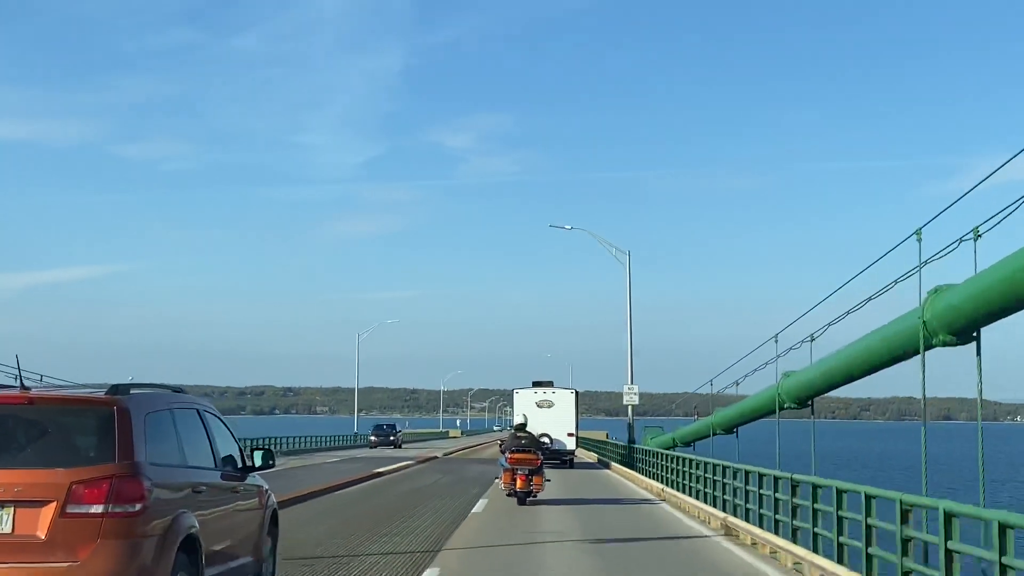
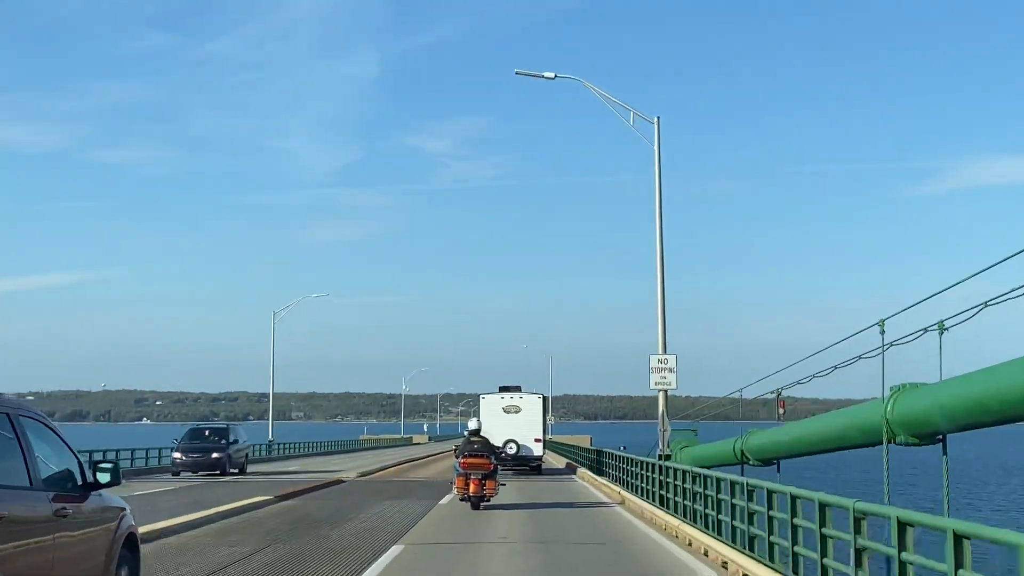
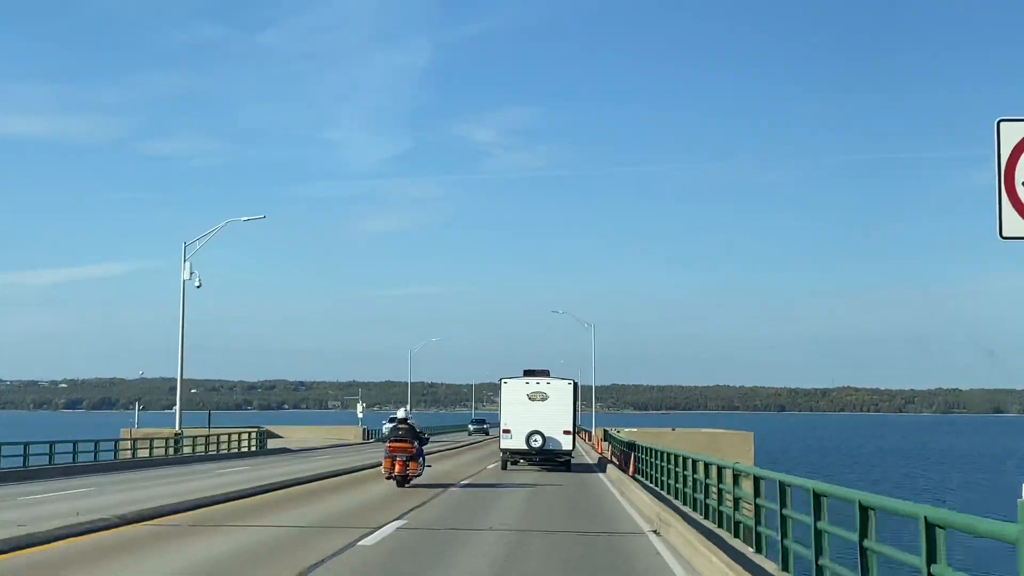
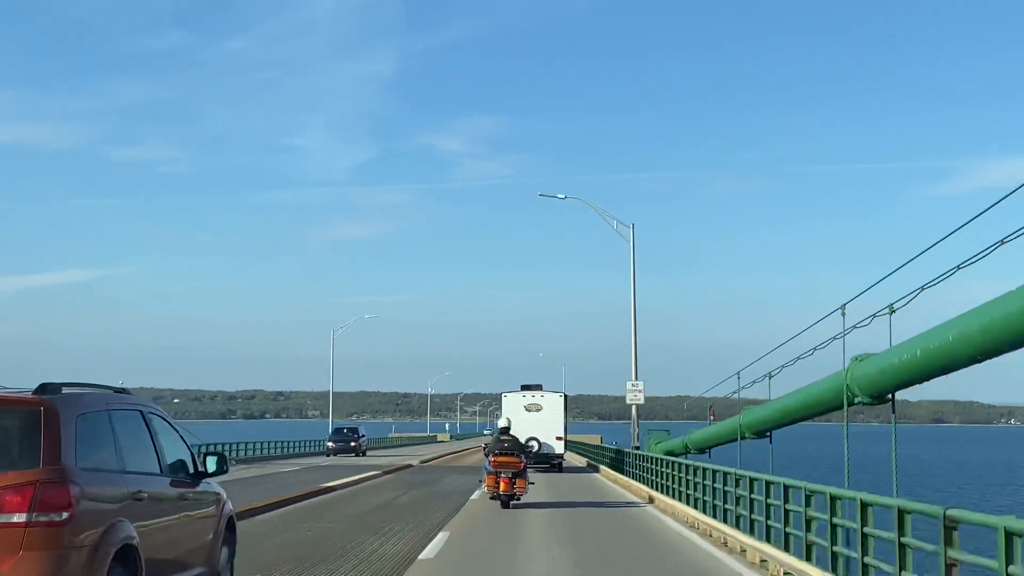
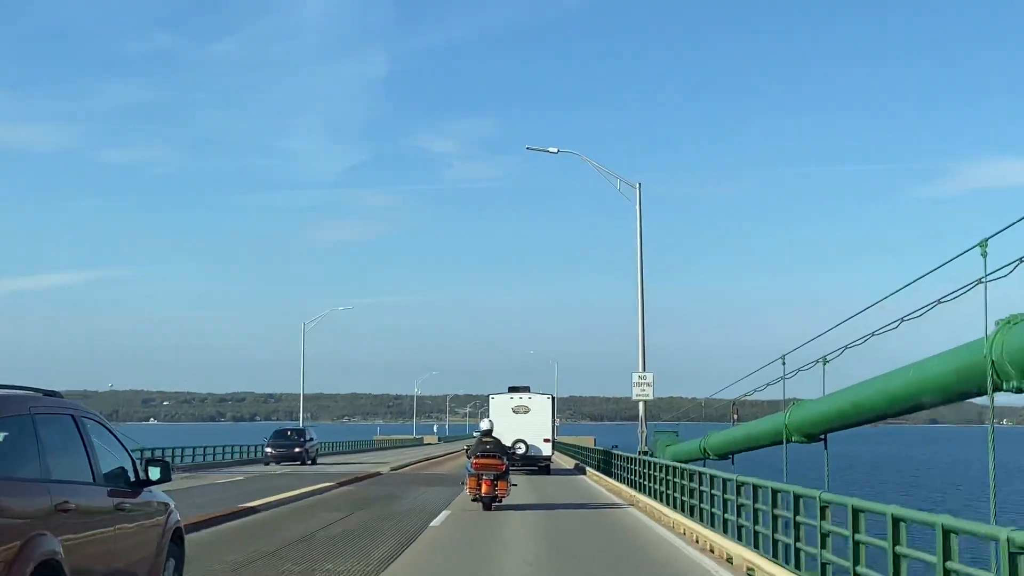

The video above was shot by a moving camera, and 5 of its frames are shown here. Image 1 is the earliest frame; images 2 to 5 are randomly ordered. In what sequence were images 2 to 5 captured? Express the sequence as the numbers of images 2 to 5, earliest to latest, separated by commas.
4, 5, 2, 3
